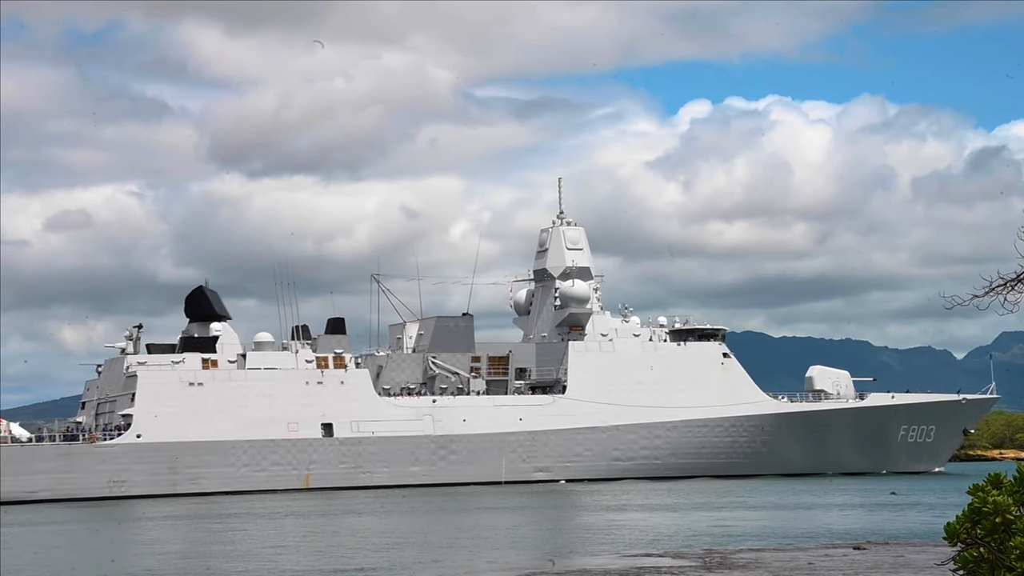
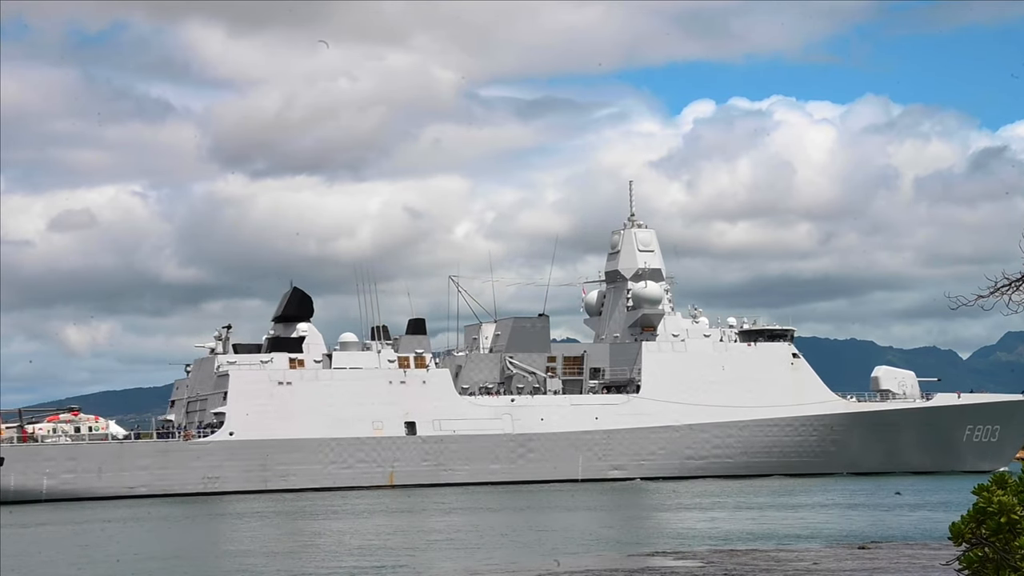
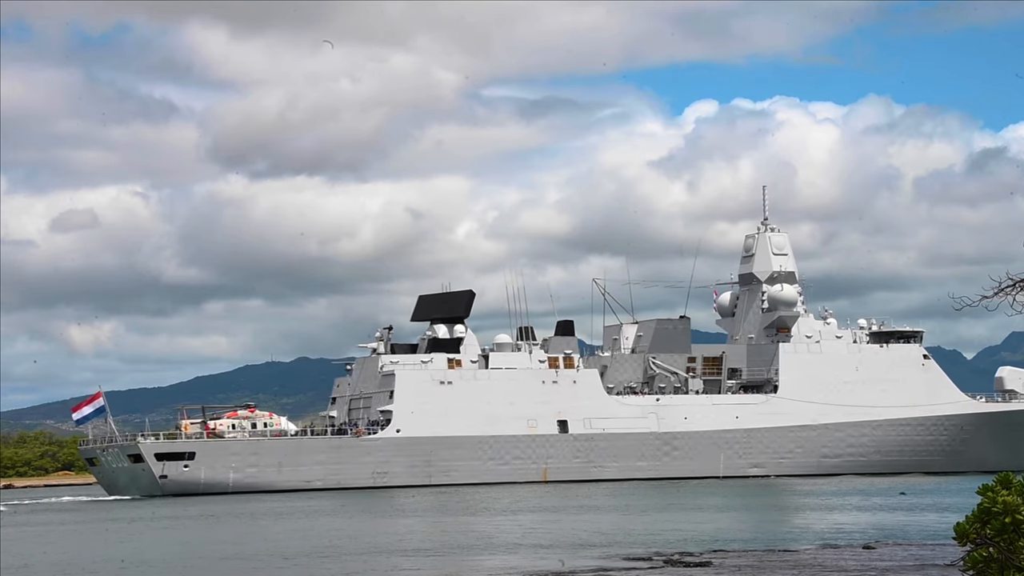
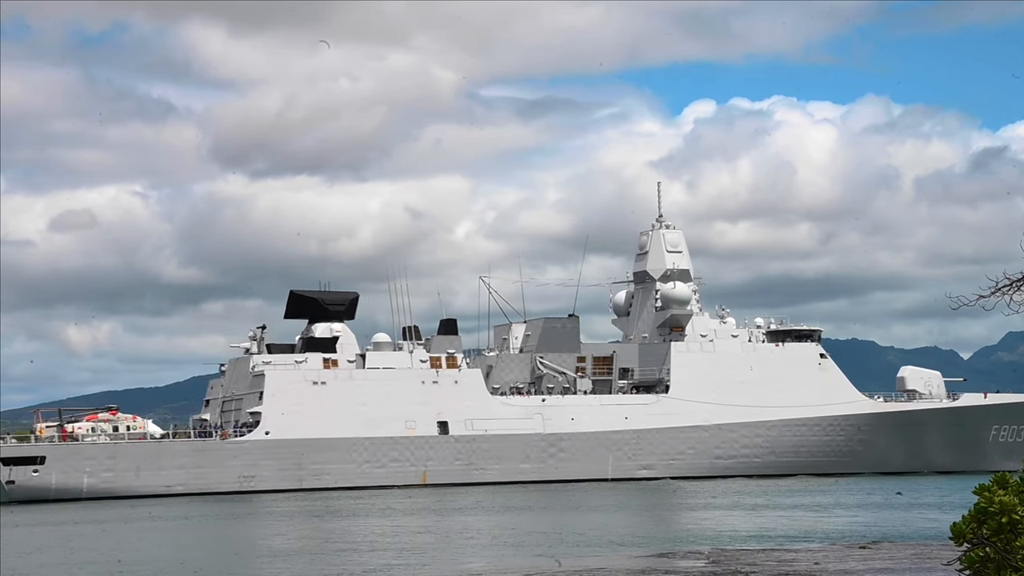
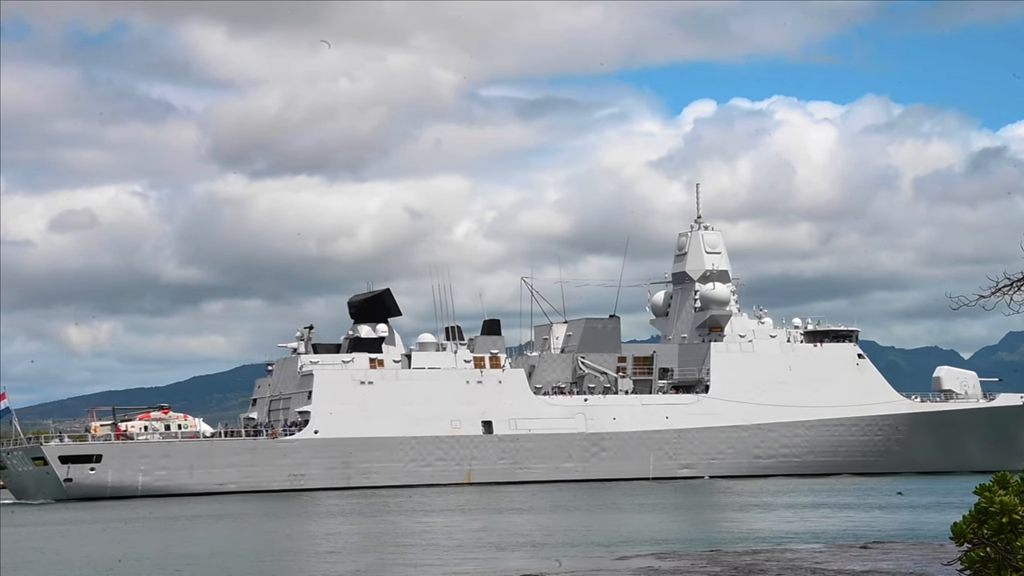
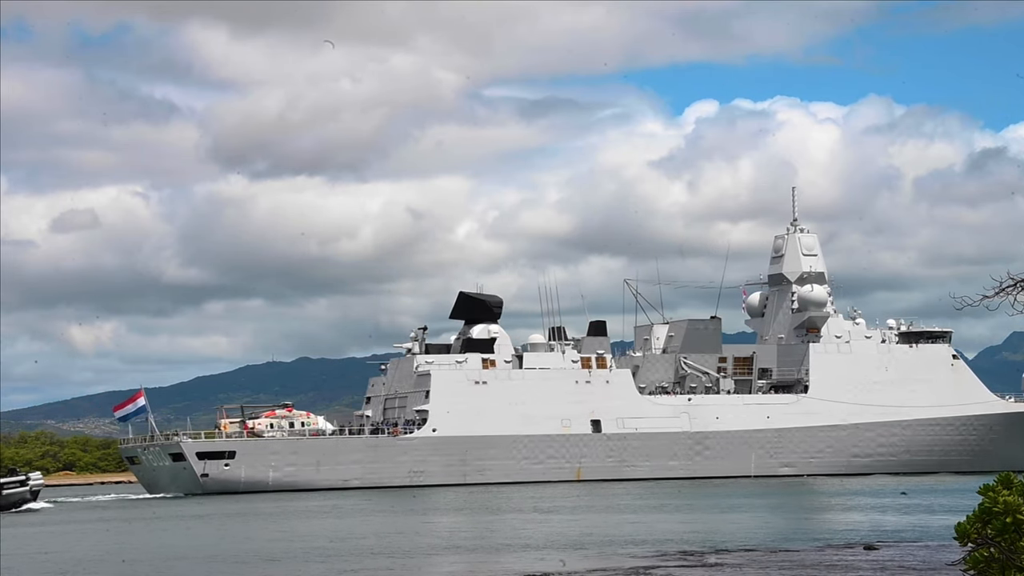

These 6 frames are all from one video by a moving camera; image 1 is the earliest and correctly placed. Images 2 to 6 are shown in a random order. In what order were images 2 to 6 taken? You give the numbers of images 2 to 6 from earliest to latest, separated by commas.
2, 4, 5, 3, 6
